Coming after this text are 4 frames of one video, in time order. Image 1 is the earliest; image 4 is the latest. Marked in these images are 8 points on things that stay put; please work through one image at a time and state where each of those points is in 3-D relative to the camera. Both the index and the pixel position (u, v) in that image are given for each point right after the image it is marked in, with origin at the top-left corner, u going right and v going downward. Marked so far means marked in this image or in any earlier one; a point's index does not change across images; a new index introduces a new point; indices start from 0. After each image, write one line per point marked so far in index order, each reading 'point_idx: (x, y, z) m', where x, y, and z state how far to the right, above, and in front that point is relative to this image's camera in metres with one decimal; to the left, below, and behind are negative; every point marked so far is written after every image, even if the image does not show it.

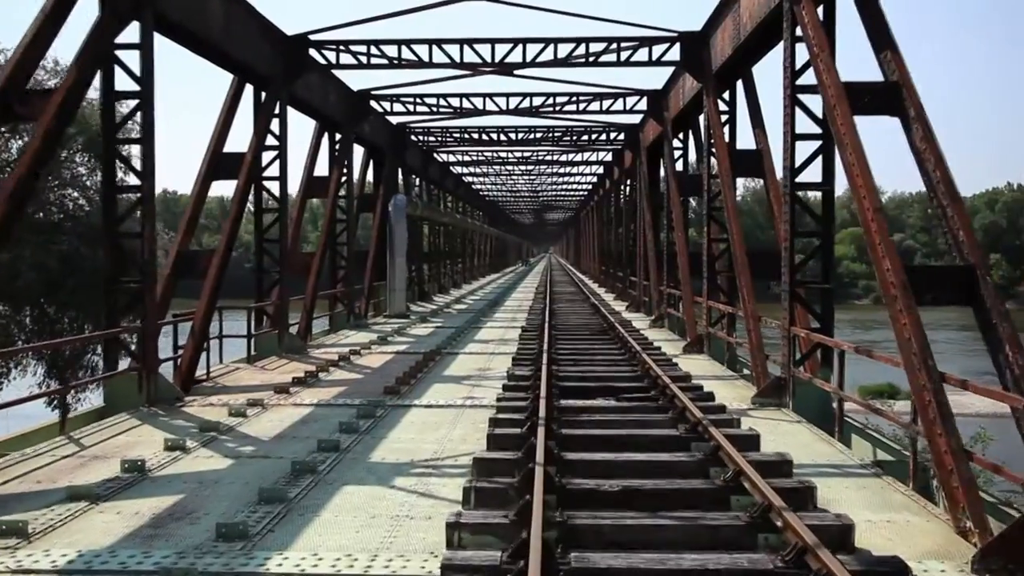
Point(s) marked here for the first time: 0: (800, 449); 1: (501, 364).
0: (+2.6, -1.4, +8.9) m
1: (-0.2, -1.2, +16.0) m
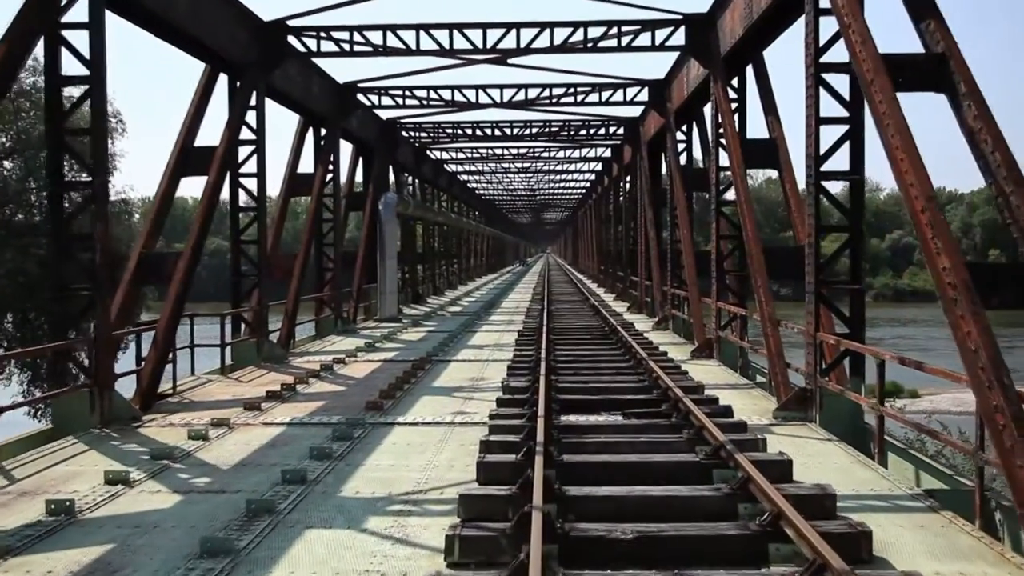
0: (+2.5, -1.4, +7.7) m
1: (-0.2, -1.3, +14.8) m
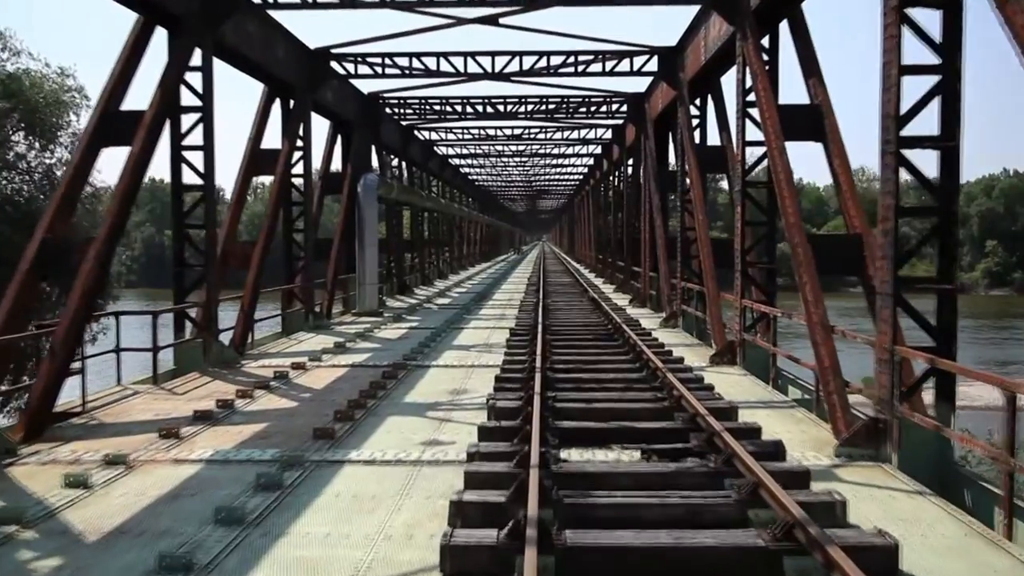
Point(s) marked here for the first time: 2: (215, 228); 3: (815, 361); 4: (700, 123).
0: (+2.4, -1.5, +5.3) m
1: (-0.4, -1.2, +12.4) m
2: (-4.4, +0.9, +14.7) m
3: (+2.9, -0.7, +9.7) m
4: (+3.6, +3.1, +19.0) m
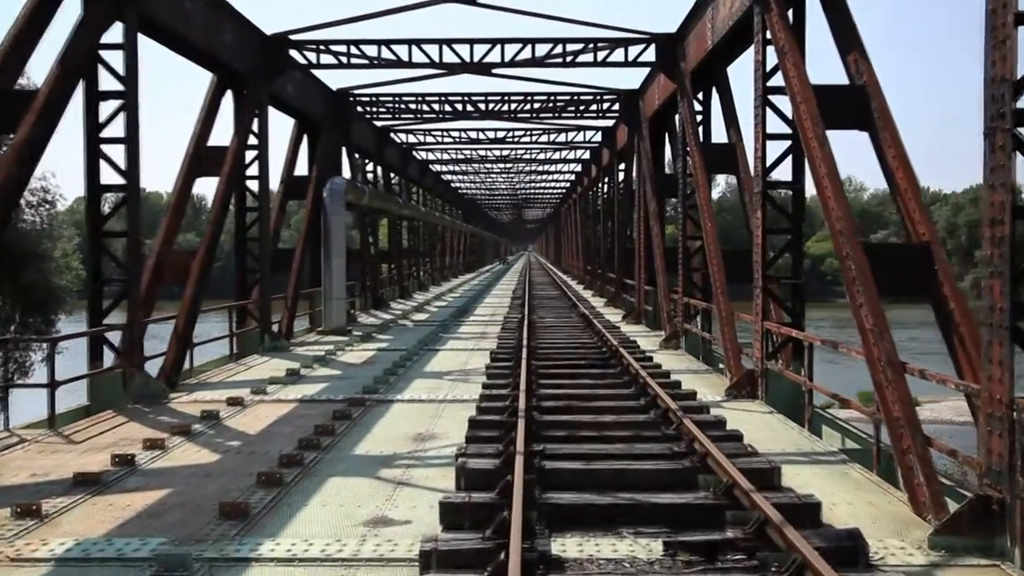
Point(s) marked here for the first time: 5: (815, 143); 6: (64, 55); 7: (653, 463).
0: (+2.3, -1.6, +3.1) m
1: (-0.6, -1.4, +10.2) m
2: (-4.6, +0.6, +12.5) m
3: (+2.8, -0.9, +7.6) m
4: (+3.2, +2.9, +16.9) m
5: (+2.8, +1.3, +9.2) m
6: (-4.6, +2.4, +10.4) m
7: (+1.1, -1.4, +7.6) m
